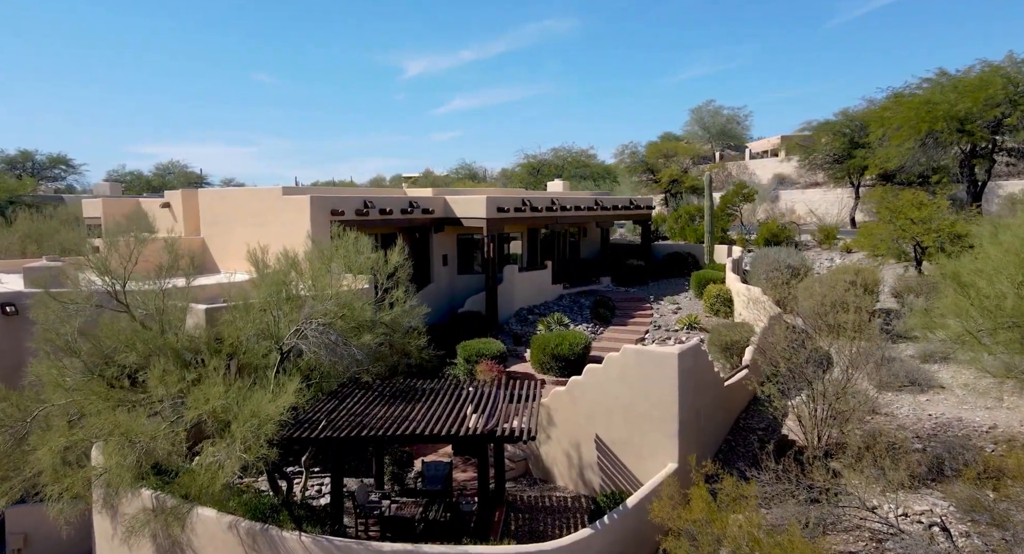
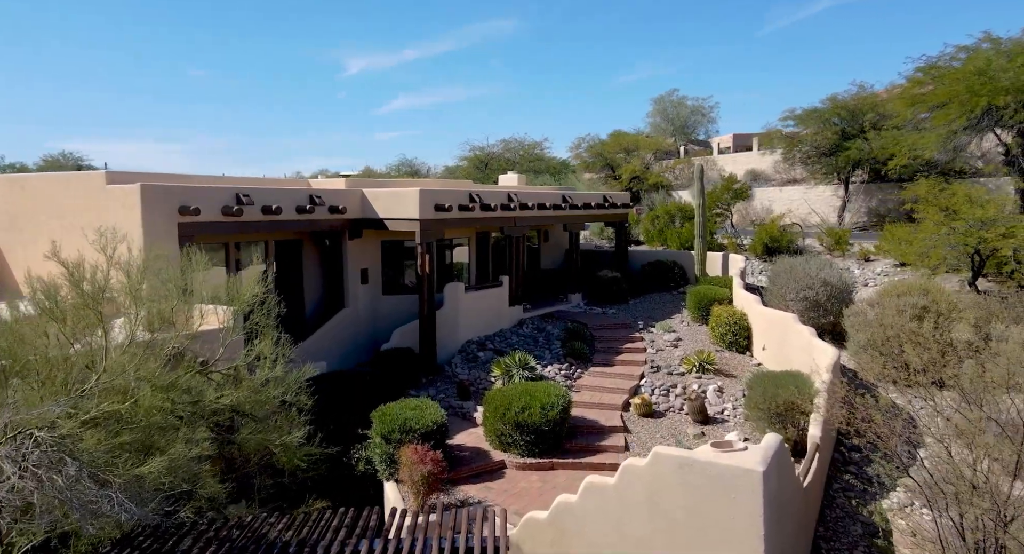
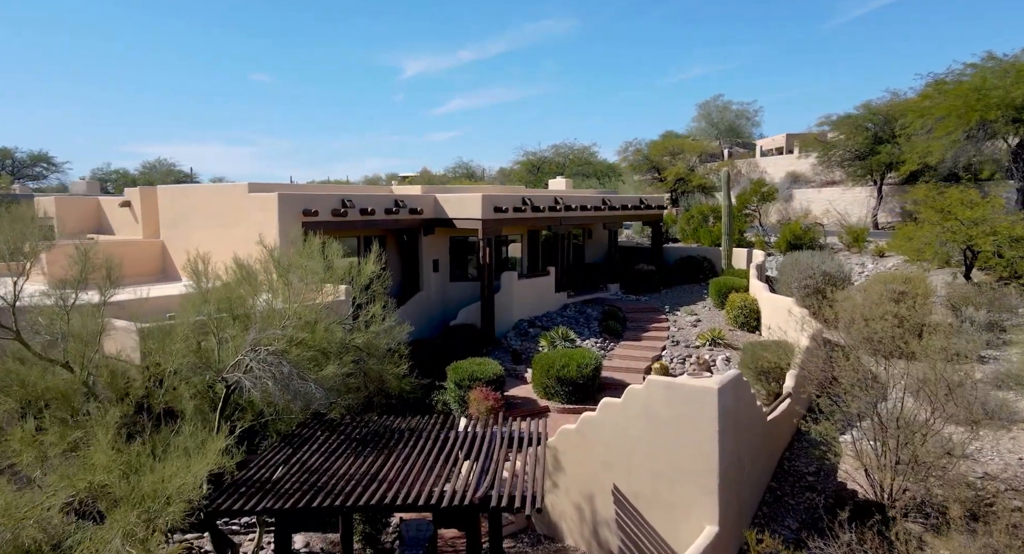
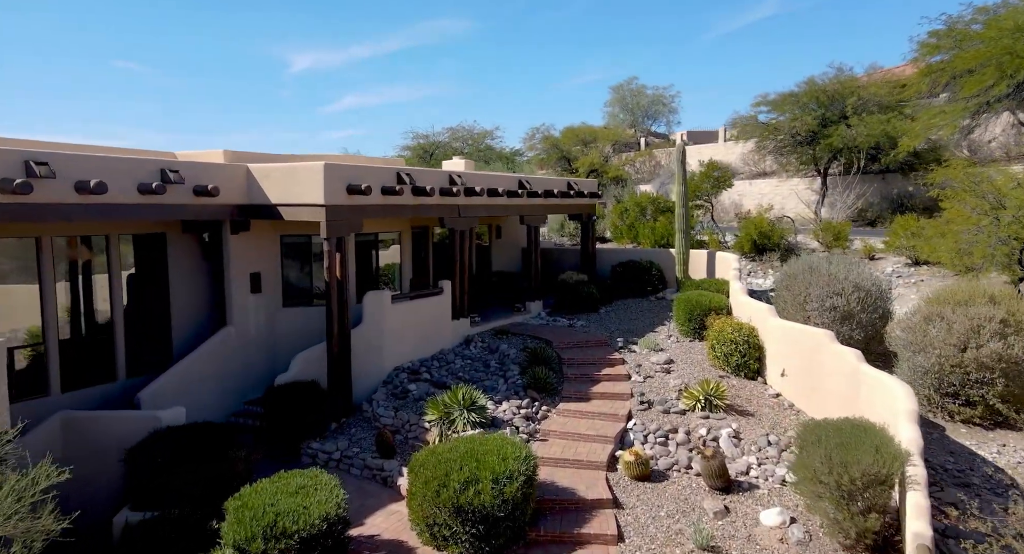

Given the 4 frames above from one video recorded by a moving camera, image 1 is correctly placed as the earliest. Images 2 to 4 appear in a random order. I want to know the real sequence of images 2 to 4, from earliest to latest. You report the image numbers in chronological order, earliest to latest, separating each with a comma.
3, 2, 4
